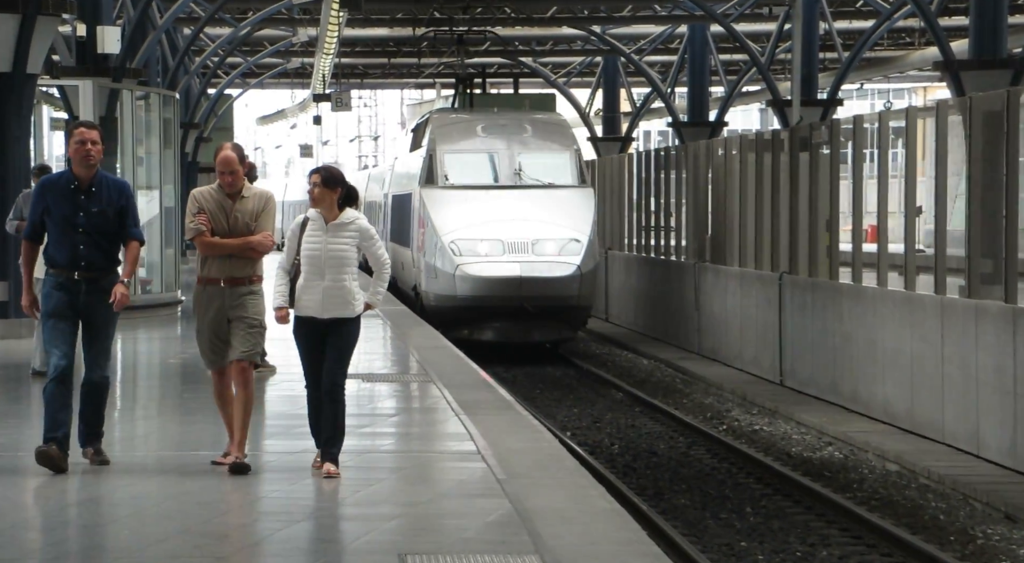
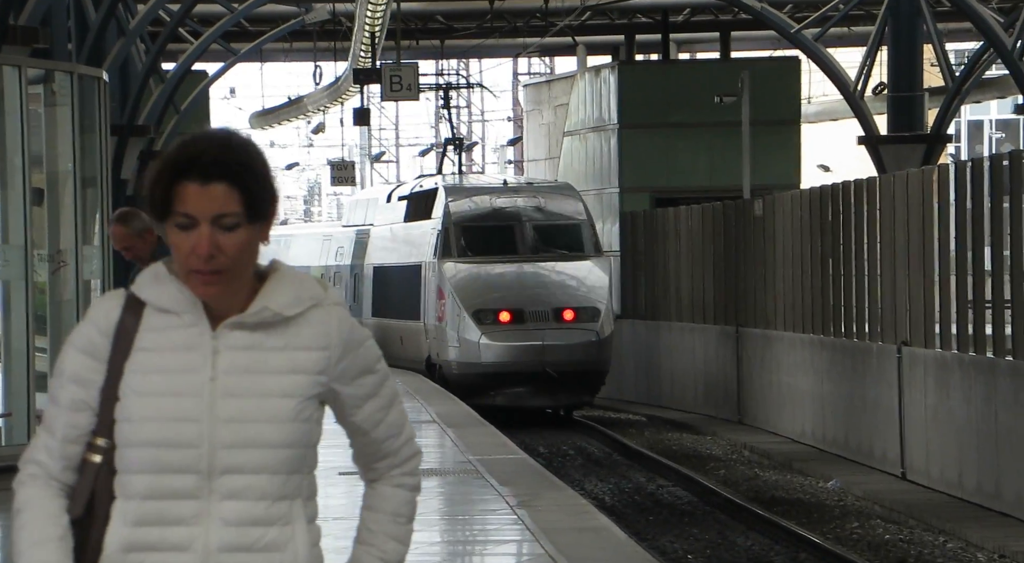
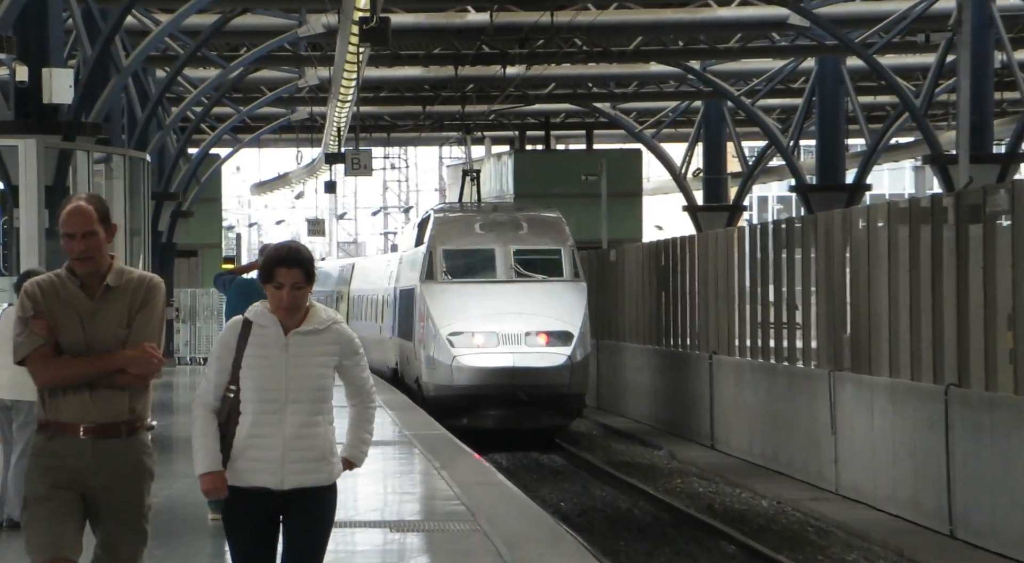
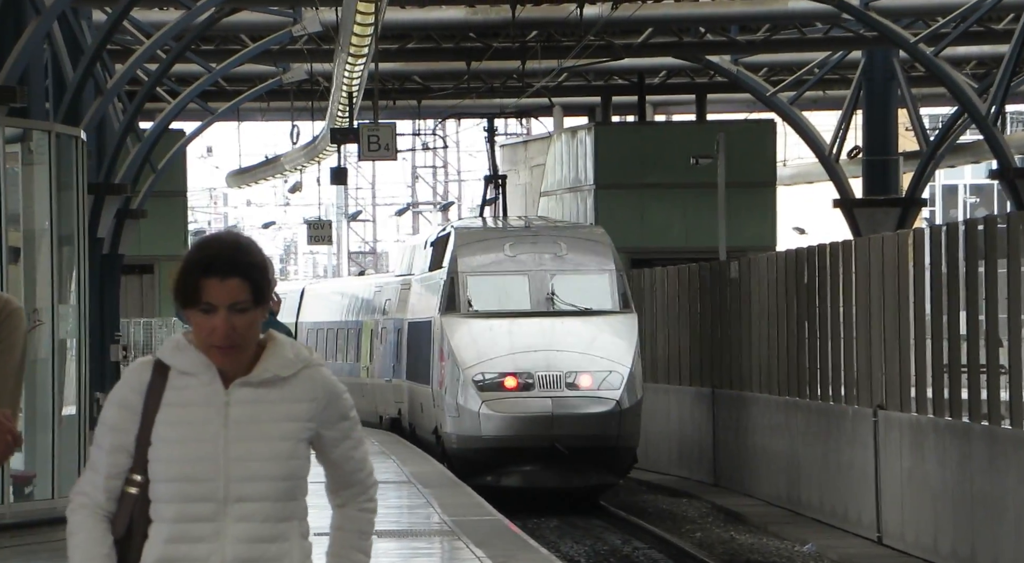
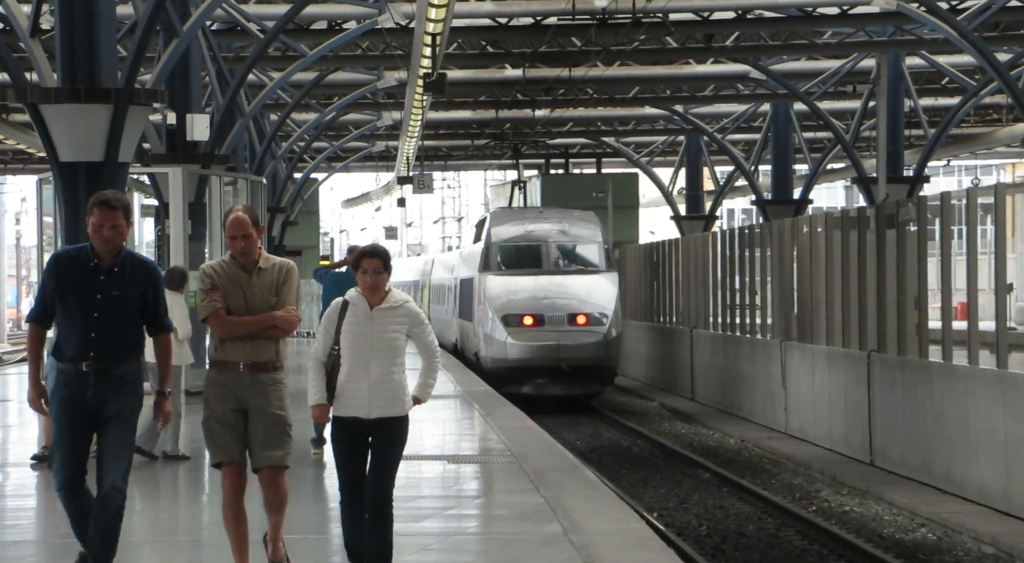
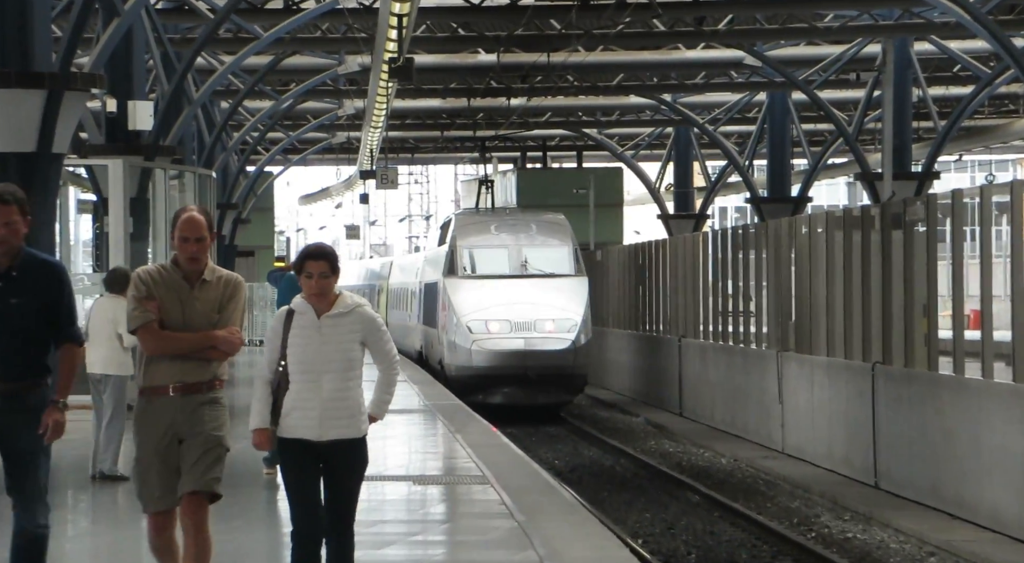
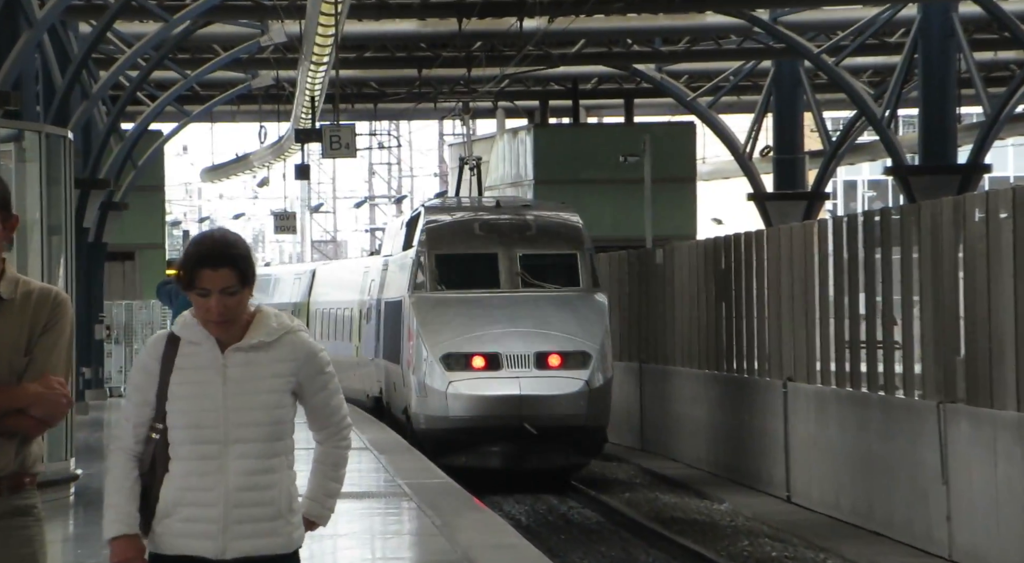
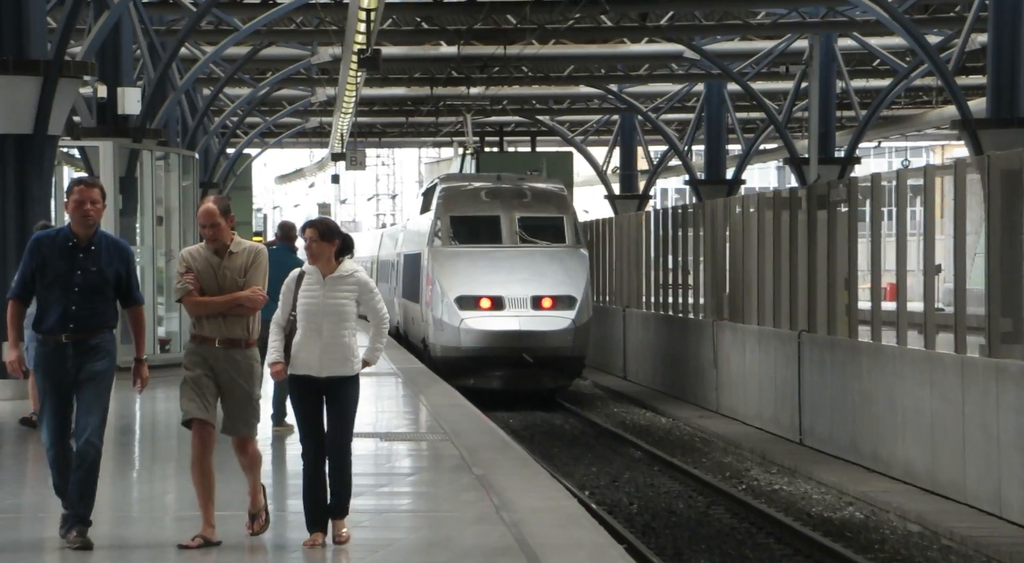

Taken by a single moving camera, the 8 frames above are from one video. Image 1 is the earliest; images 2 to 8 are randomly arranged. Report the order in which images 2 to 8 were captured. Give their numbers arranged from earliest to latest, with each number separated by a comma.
8, 5, 6, 3, 7, 4, 2
